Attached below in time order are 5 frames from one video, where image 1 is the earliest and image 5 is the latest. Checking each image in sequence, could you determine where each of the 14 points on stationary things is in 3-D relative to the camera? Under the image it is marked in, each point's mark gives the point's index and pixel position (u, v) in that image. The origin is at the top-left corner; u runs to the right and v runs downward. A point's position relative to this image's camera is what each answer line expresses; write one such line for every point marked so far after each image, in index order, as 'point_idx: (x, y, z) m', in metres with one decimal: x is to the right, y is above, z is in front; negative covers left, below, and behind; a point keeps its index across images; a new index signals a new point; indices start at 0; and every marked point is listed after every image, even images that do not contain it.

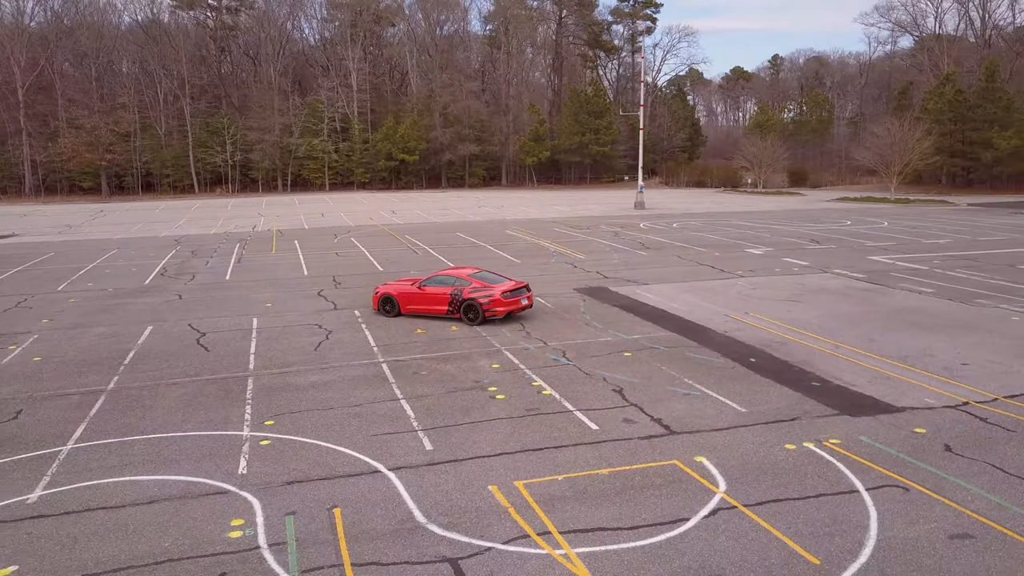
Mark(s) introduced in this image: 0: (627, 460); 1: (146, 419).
0: (+1.3, -1.9, +8.8) m
1: (-4.8, -1.7, +10.7) m
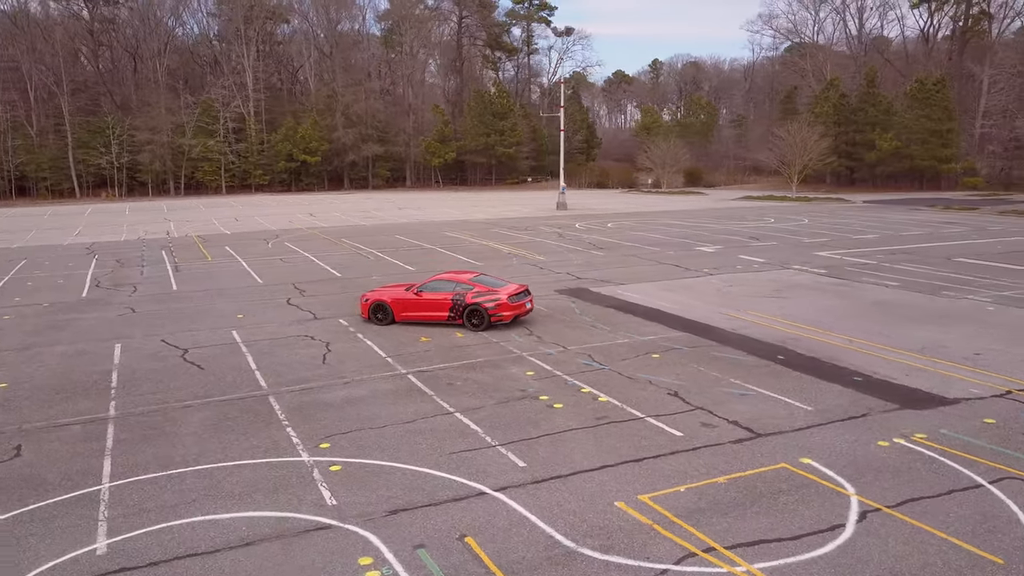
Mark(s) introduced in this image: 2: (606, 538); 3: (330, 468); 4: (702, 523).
0: (+2.4, -1.9, +8.5) m
1: (-3.9, -1.9, +9.6) m
2: (+0.8, -2.2, +7.0) m
3: (-2.0, -1.9, +8.8) m
4: (+1.7, -2.1, +7.2) m
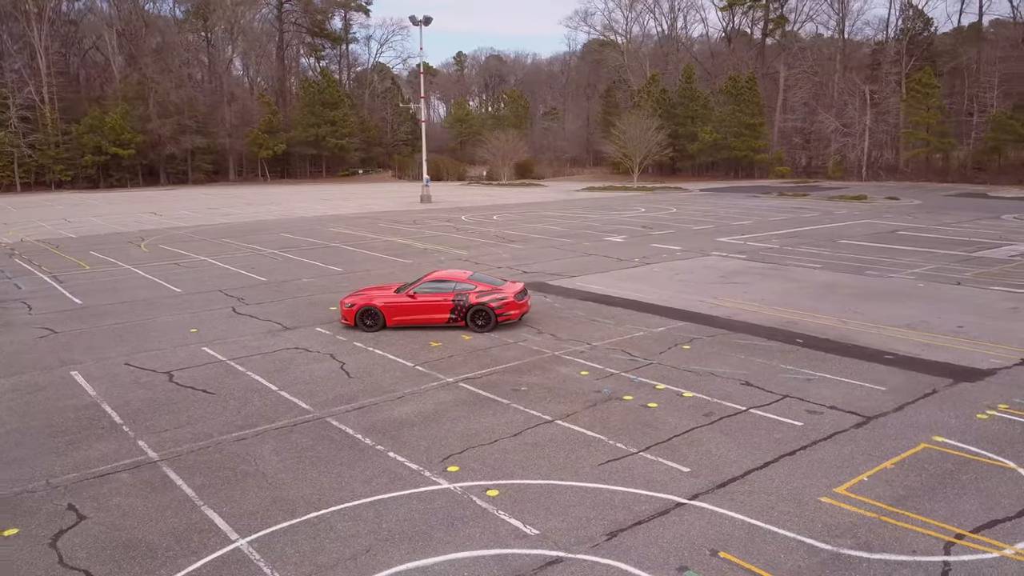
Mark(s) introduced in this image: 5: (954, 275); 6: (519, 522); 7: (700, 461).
0: (+4.1, -1.8, +8.7) m
1: (-2.3, -2.0, +8.3) m
2: (+2.9, -2.1, +6.9) m
3: (-0.2, -2.0, +8.0) m
4: (+3.7, -2.0, +7.3) m
5: (+10.7, +0.3, +19.7) m
6: (+0.1, -2.1, +7.4) m
7: (+2.0, -1.8, +8.6) m
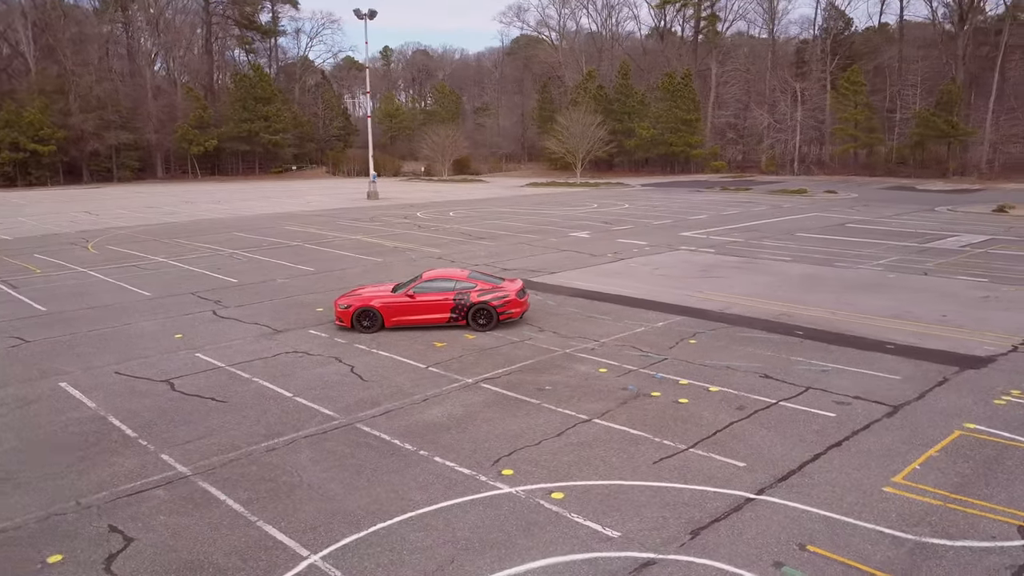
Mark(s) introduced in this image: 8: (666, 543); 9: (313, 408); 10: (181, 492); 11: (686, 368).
0: (+4.6, -1.7, +9.0) m
1: (-1.7, -2.1, +7.9) m
2: (+3.6, -2.1, +7.1) m
3: (+0.4, -2.0, +7.9) m
4: (+4.4, -1.9, +7.6) m
5: (+10.2, +0.6, +20.5) m
6: (+0.7, -2.1, +7.3) m
7: (+2.5, -1.8, +8.7) m
8: (+1.3, -2.2, +6.9) m
9: (-2.6, -1.6, +10.5) m
10: (-3.4, -2.1, +8.2) m
11: (+2.5, -1.2, +11.9) m
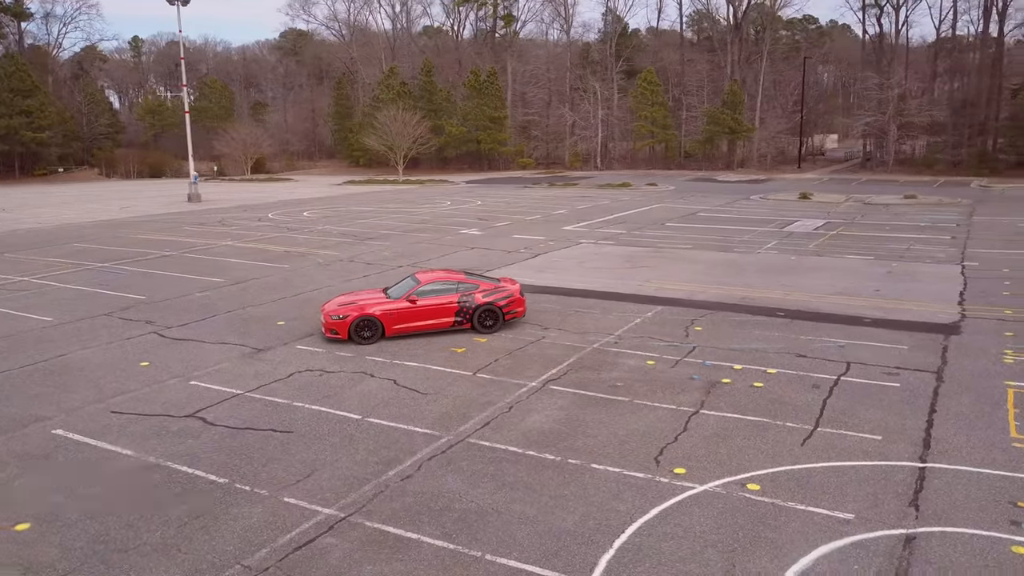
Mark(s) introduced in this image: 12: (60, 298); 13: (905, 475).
0: (+6.0, -1.4, +10.1) m
1: (+0.3, -2.1, +7.4) m
2: (+5.6, -1.8, +8.0) m
3: (+2.3, -1.9, +7.9) m
4: (+6.2, -1.6, +8.7) m
5: (+8.1, +1.1, +22.7) m
6: (+2.8, -2.0, +7.4) m
7: (+4.1, -1.6, +9.3) m
8: (+3.4, -2.0, +7.2) m
9: (-1.3, -1.7, +9.6) m
10: (-1.4, -2.2, +7.2) m
11: (+3.2, -1.0, +12.4) m
12: (-9.6, -0.2, +17.0) m
13: (+3.8, -1.8, +8.0) m
